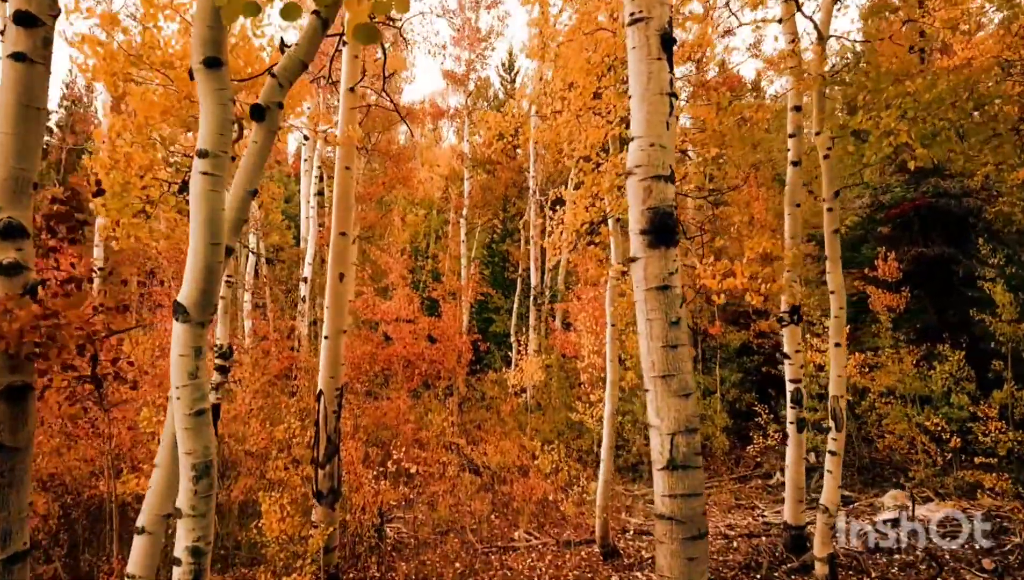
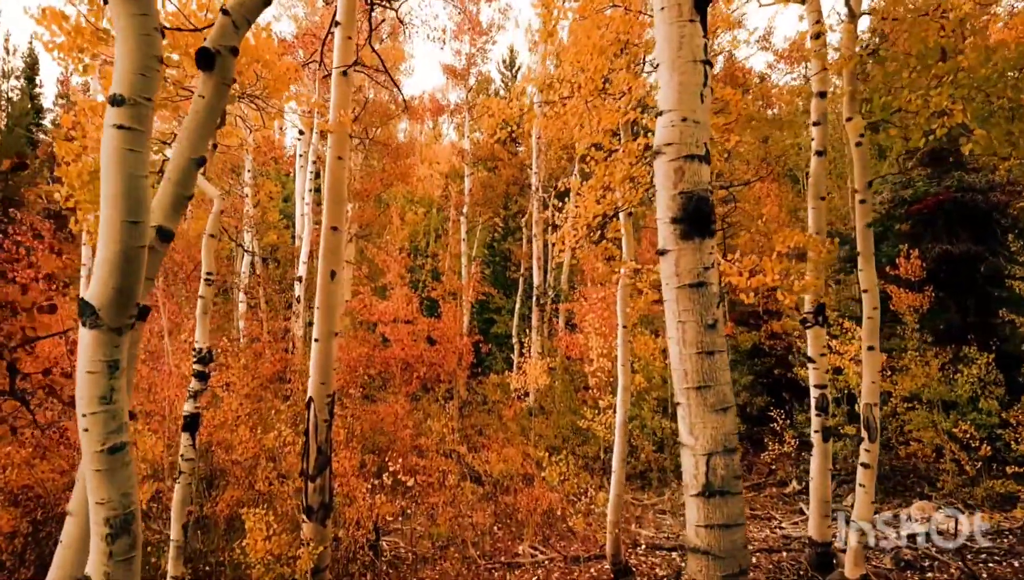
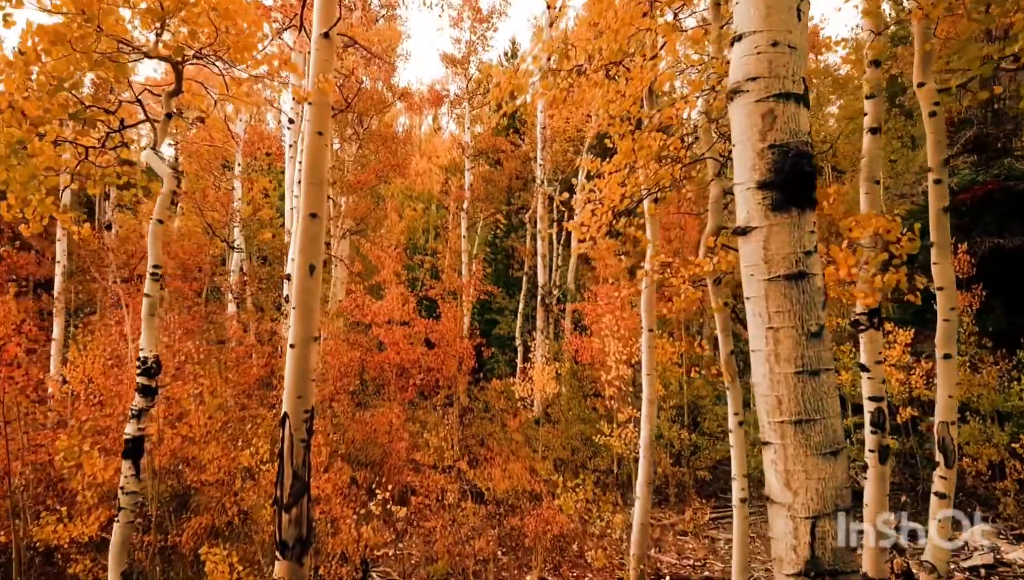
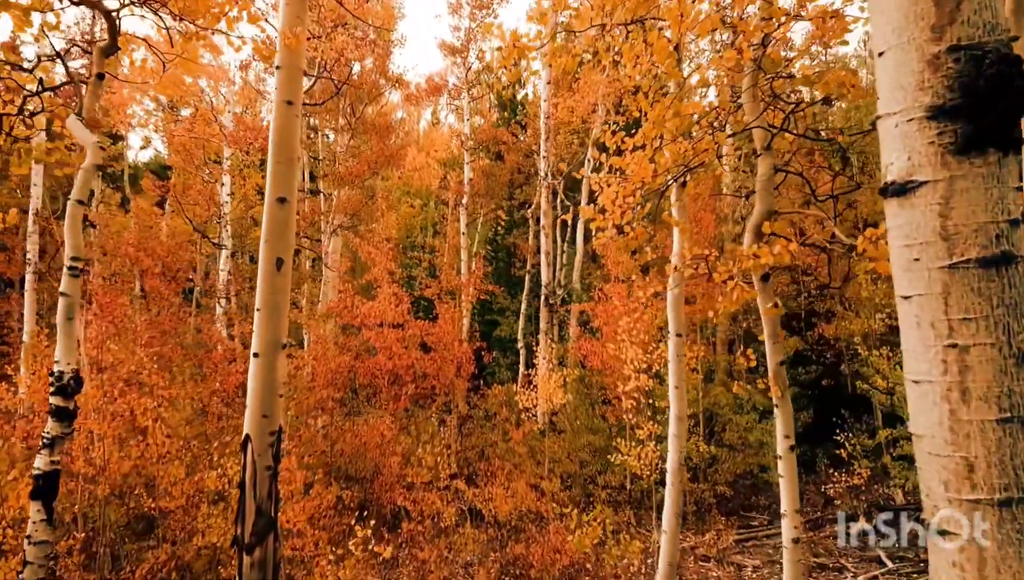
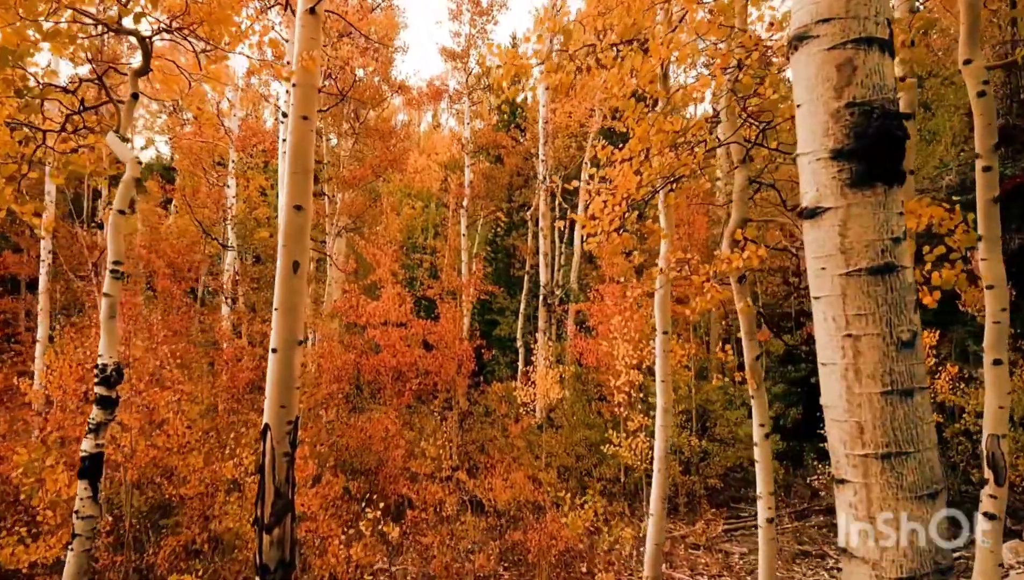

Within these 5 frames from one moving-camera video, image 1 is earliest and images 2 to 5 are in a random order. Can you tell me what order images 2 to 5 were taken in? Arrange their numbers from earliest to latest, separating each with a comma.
2, 3, 5, 4
